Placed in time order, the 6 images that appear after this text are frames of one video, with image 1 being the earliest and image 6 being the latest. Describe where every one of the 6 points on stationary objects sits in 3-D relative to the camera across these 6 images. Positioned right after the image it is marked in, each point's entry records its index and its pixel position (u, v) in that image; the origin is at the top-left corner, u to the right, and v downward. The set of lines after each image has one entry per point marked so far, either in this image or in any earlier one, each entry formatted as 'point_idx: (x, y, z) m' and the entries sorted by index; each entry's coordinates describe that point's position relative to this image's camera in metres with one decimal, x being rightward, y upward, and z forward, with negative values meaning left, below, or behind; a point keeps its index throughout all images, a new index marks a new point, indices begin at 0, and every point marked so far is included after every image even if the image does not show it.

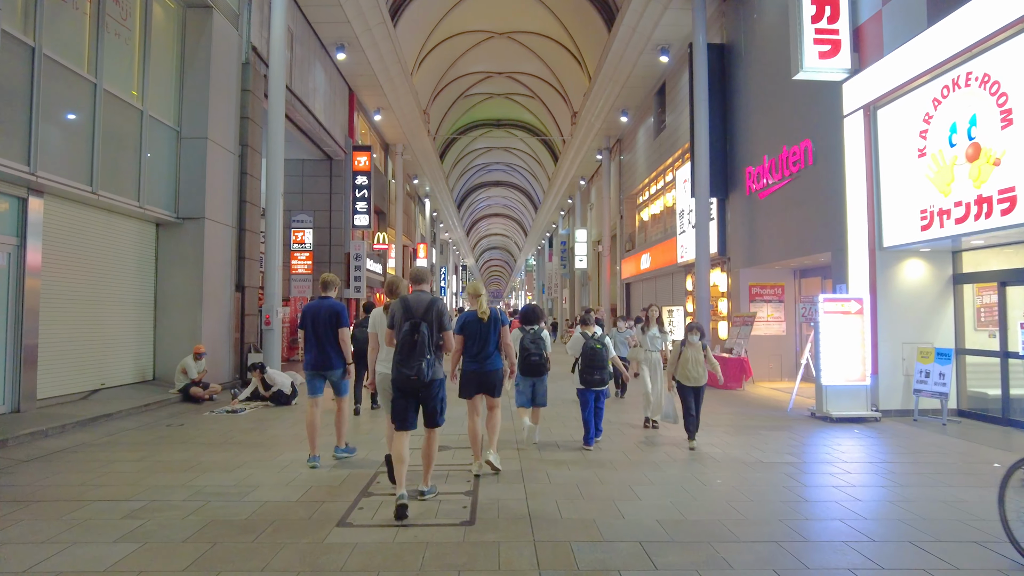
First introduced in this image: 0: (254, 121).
0: (-4.5, +2.9, +11.4) m
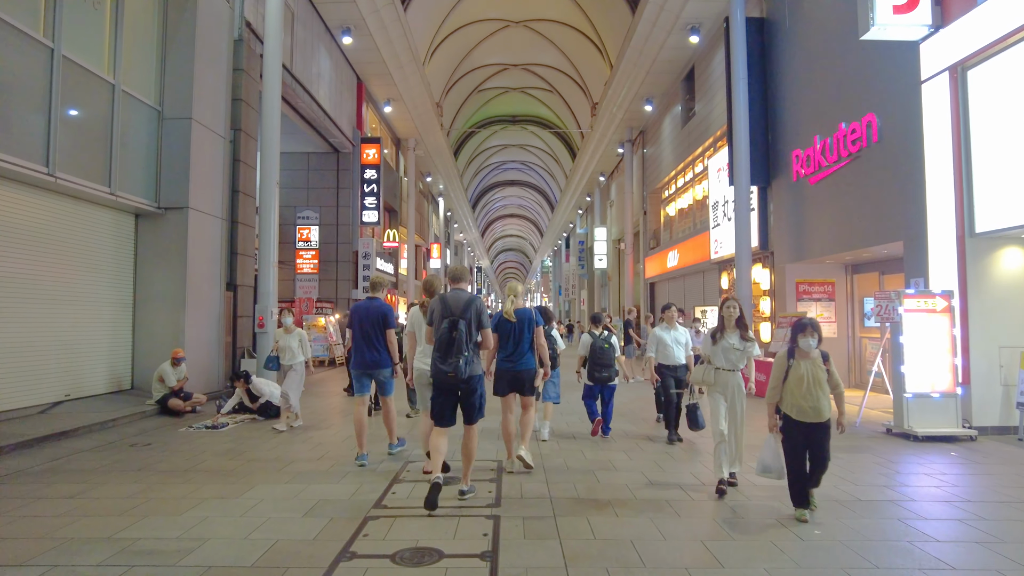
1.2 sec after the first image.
0: (-4.2, +2.9, +10.3) m
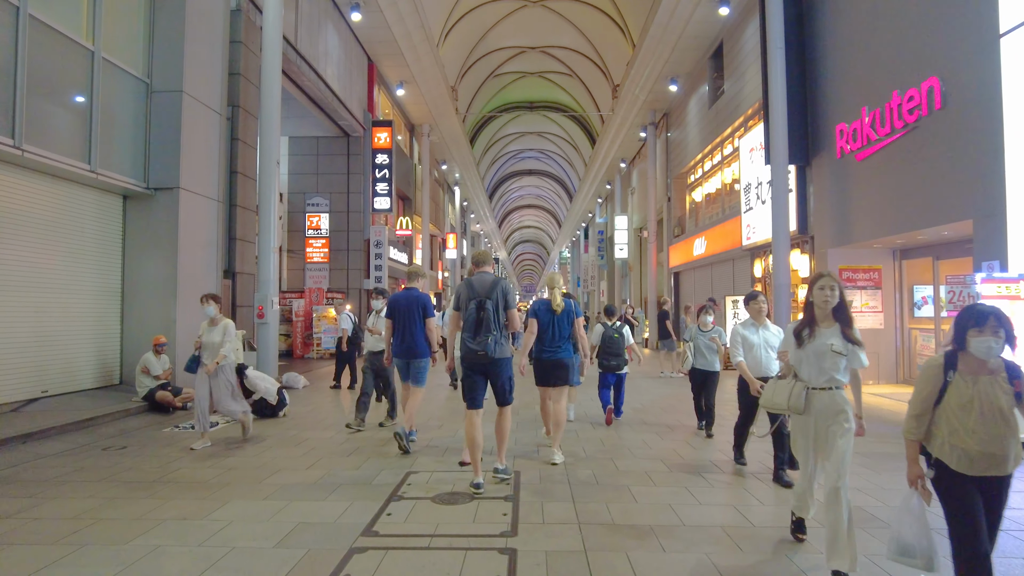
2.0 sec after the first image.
0: (-3.9, +3.1, +9.6) m
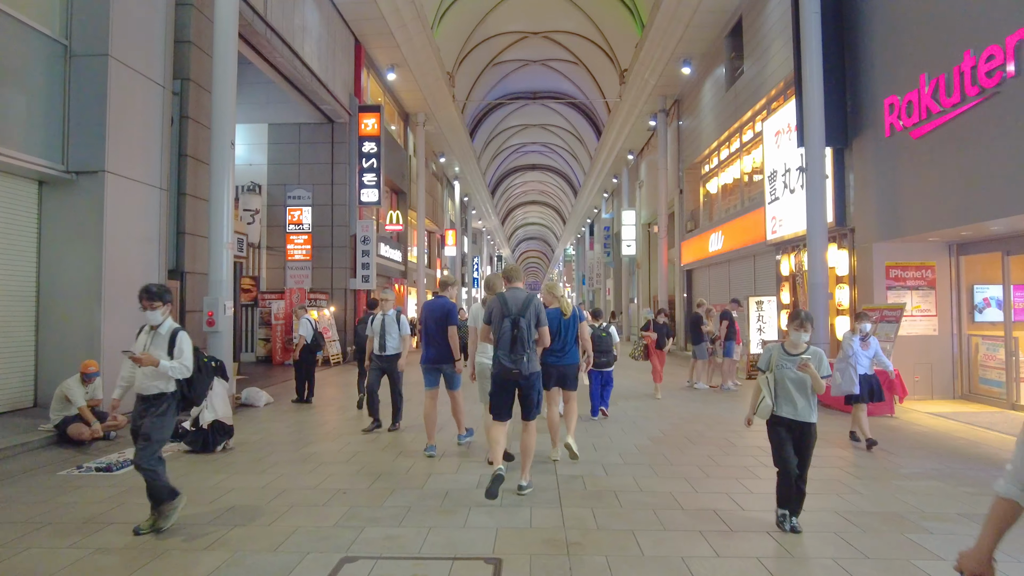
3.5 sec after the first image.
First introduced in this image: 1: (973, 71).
0: (-4.0, +3.1, +8.3) m
1: (+4.9, +2.3, +6.9) m
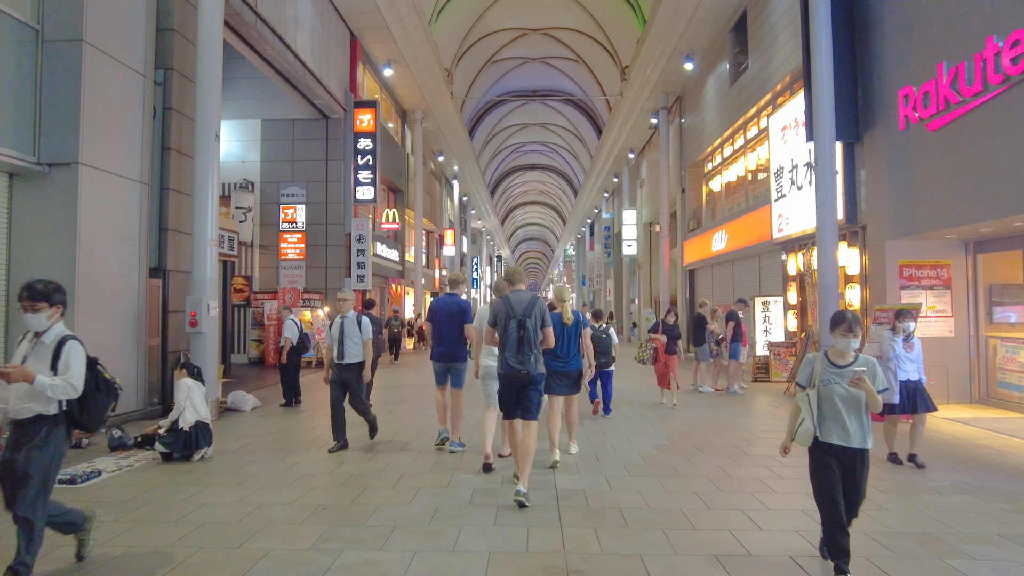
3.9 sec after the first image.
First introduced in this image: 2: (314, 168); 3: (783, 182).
0: (-4.0, +3.1, +7.9) m
1: (+4.9, +2.3, +6.5) m
2: (-4.6, +2.7, +15.0) m
3: (+4.9, +1.9, +11.7) m
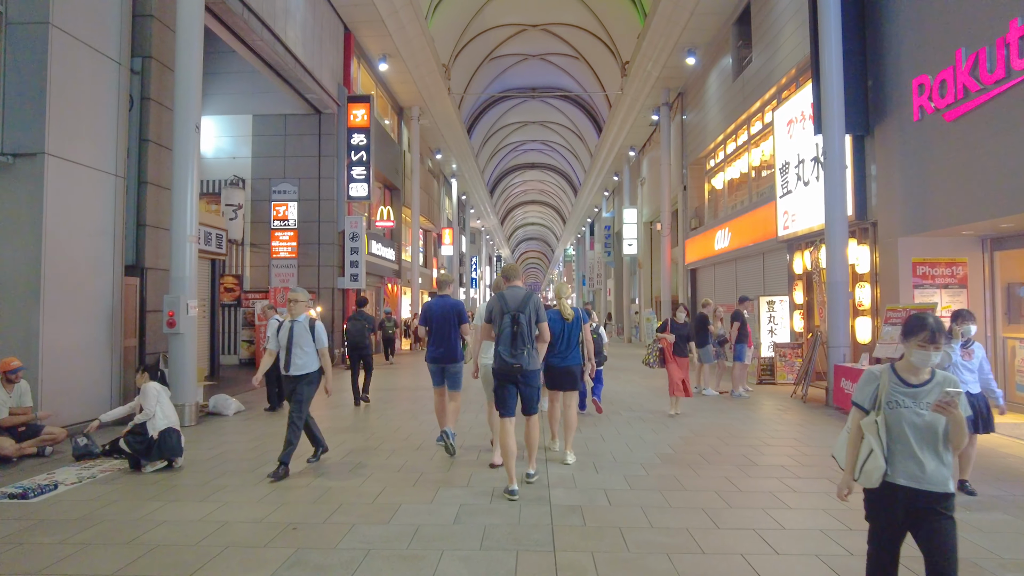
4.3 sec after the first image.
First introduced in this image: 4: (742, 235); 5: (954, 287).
0: (-4.1, +3.1, +7.5) m
1: (+4.8, +2.3, +6.2) m
2: (-4.6, +2.8, +14.6) m
3: (+4.8, +1.9, +11.3) m
4: (+5.0, +1.2, +14.1) m
5: (+5.5, 0.0, +8.2) m
